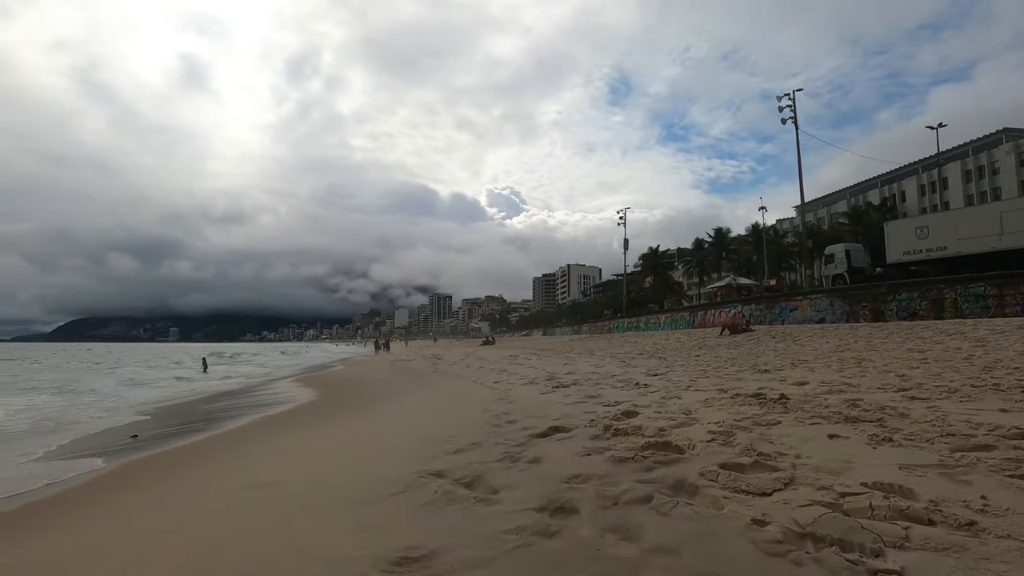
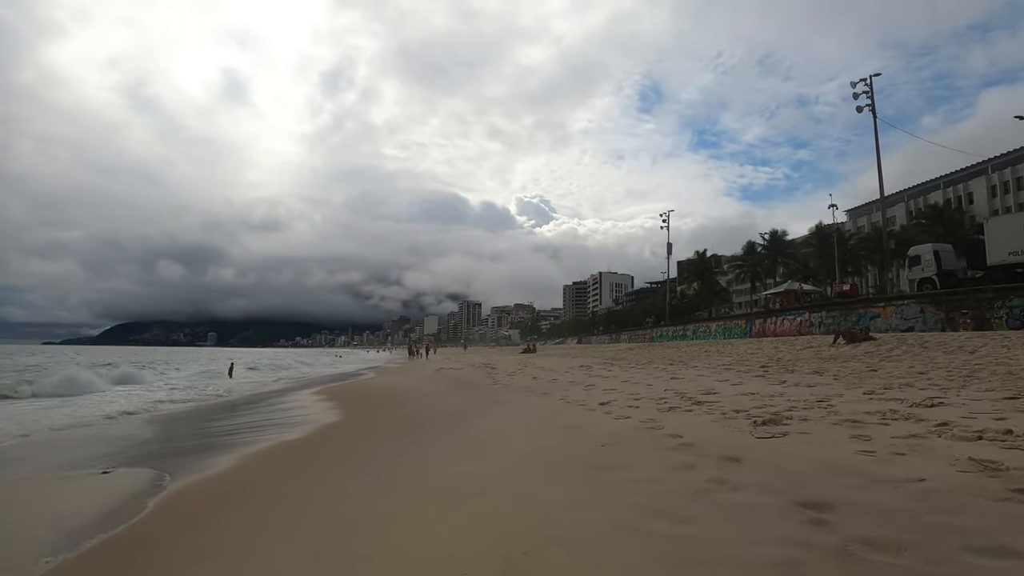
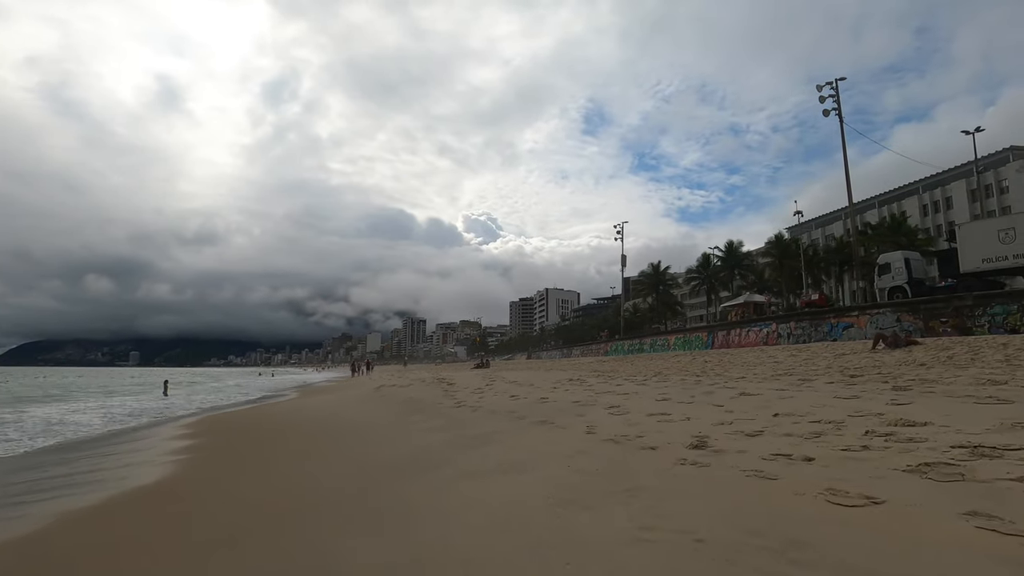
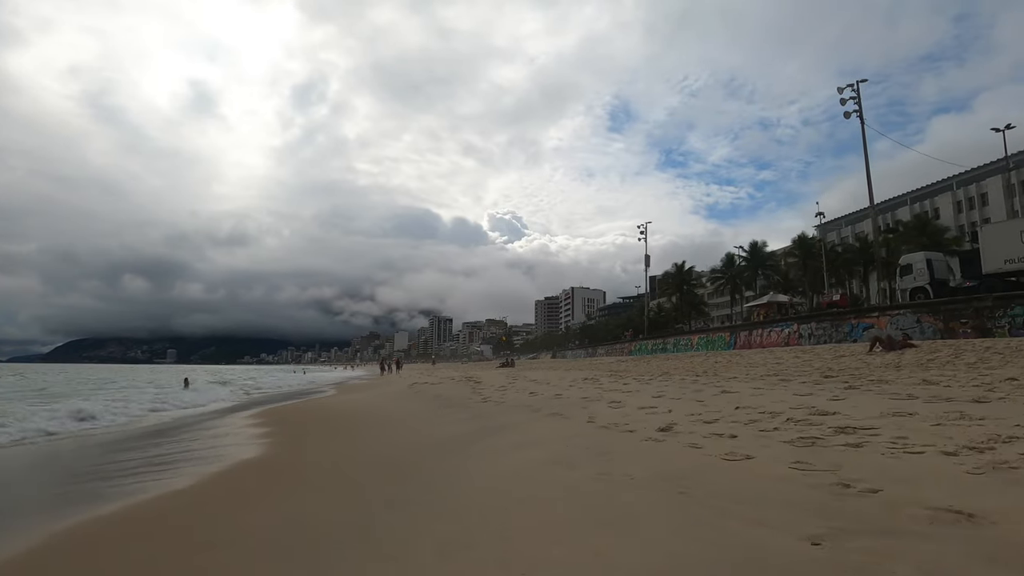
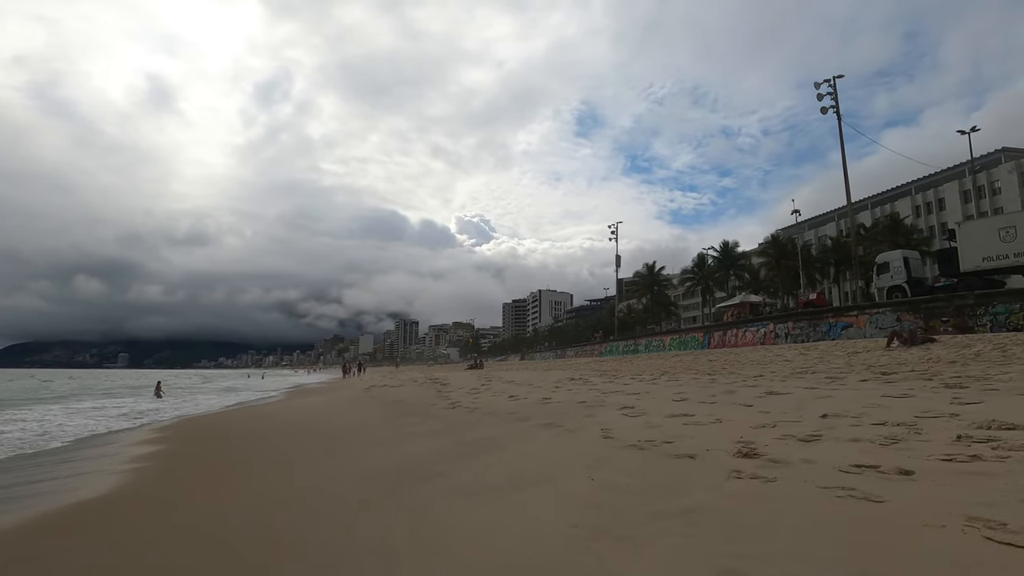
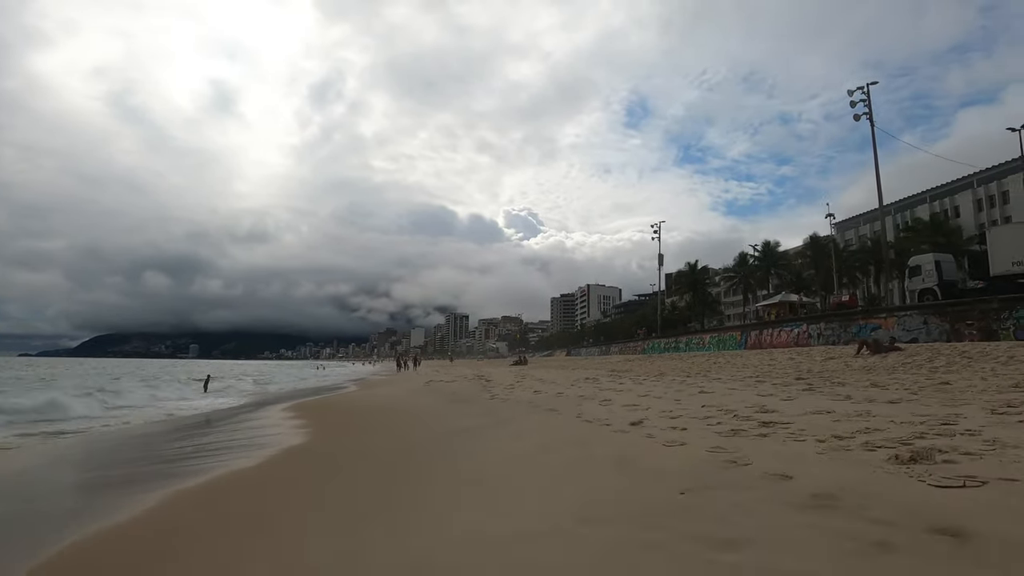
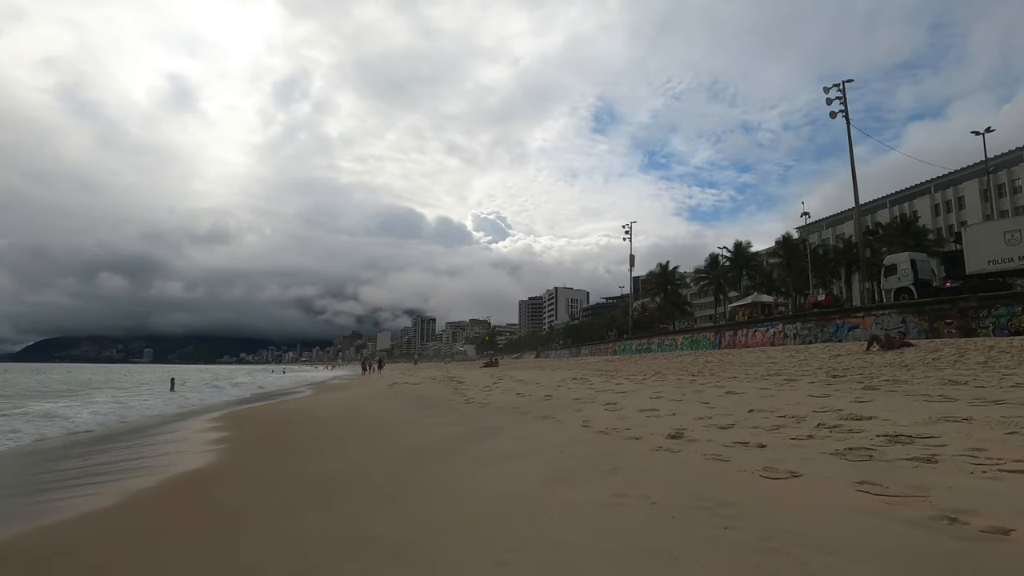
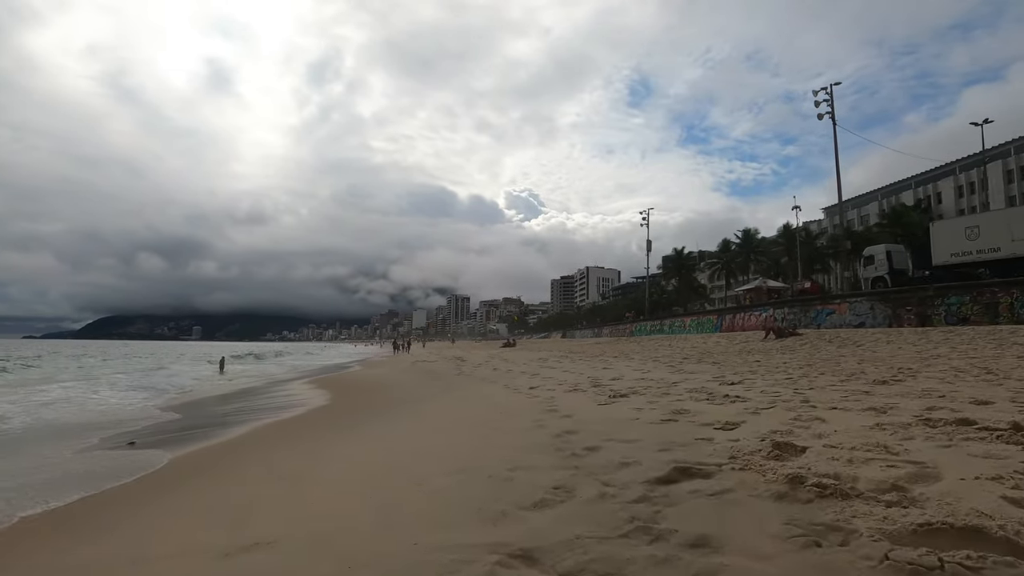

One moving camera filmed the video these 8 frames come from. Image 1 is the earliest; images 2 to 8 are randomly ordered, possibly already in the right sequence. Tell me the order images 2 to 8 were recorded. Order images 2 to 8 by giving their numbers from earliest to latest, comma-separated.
8, 2, 6, 4, 7, 3, 5
